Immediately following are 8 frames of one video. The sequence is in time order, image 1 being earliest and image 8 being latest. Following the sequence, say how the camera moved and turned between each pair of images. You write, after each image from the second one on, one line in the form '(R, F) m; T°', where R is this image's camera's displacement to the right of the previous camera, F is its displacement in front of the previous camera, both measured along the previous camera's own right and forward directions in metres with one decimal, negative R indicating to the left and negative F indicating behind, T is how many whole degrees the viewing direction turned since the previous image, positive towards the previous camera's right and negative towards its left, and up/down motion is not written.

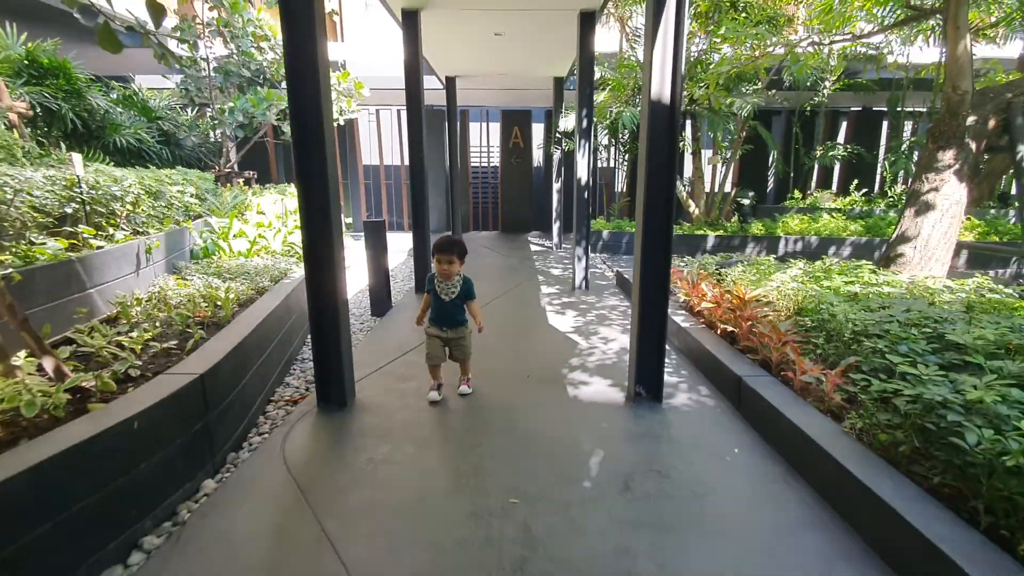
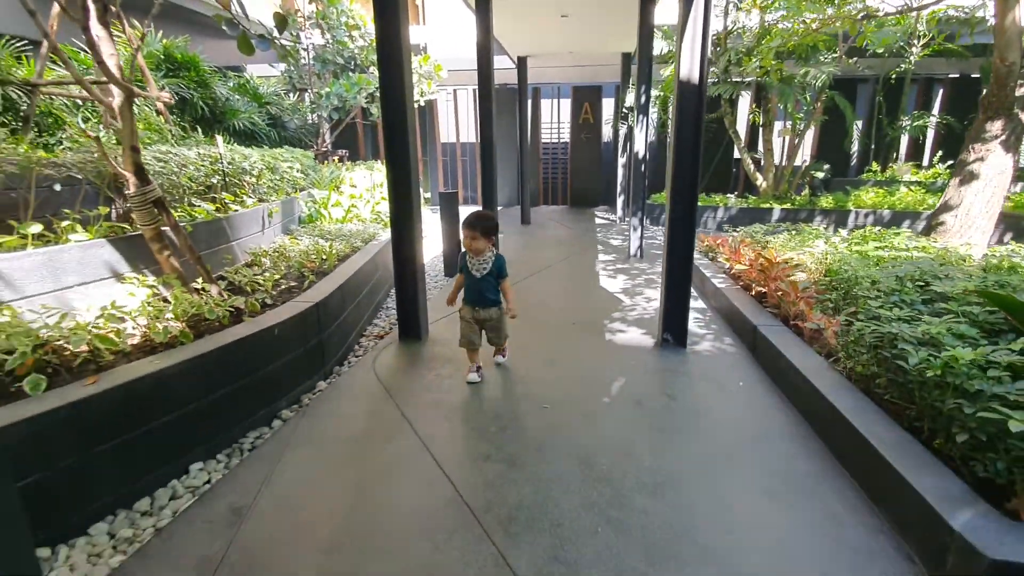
(+0.2, -0.5) m; -8°
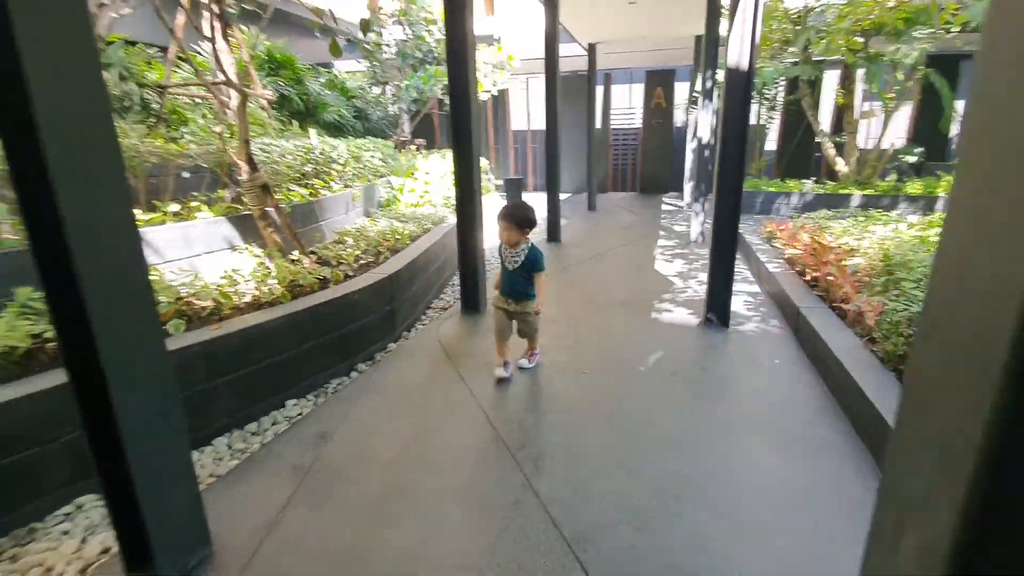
(+0.1, -0.3) m; -8°
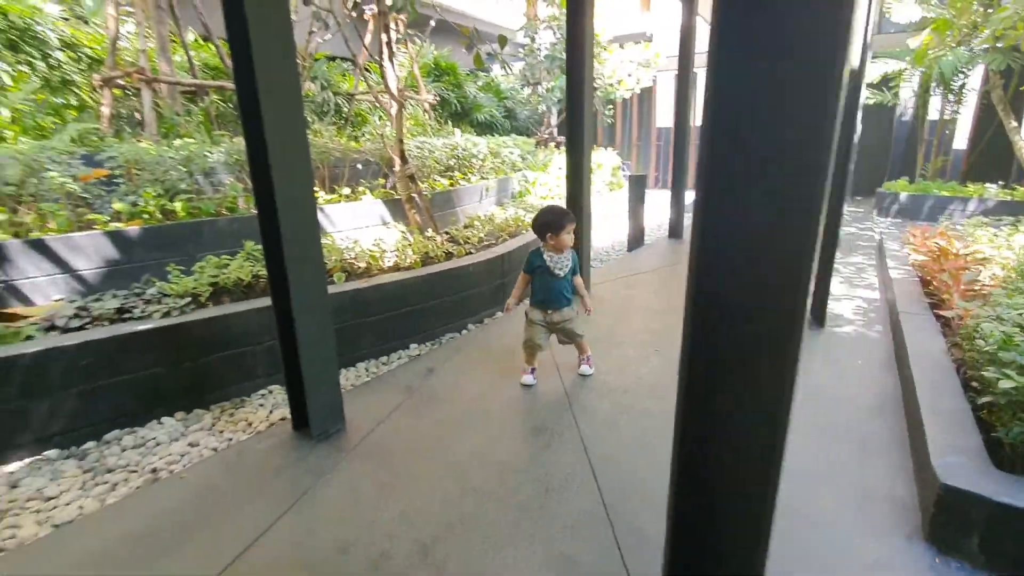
(+0.3, -0.4) m; -16°
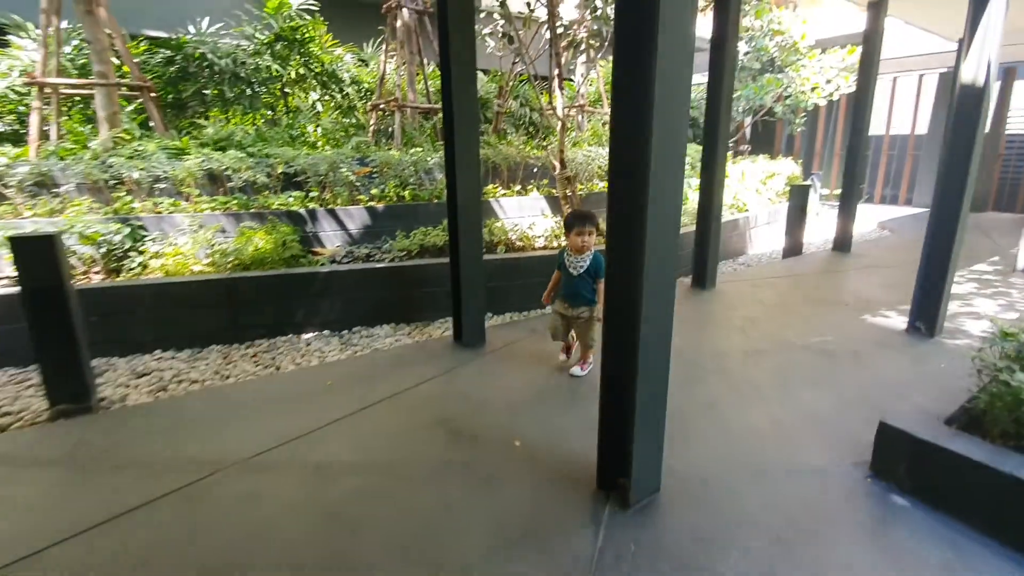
(+0.6, -0.8) m; -21°
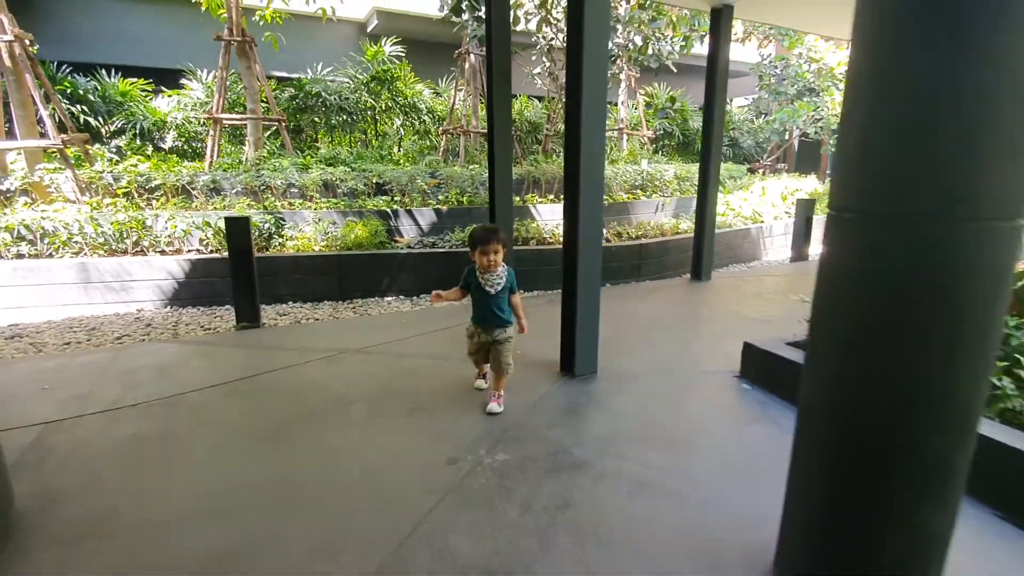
(+0.4, -1.2) m; -7°
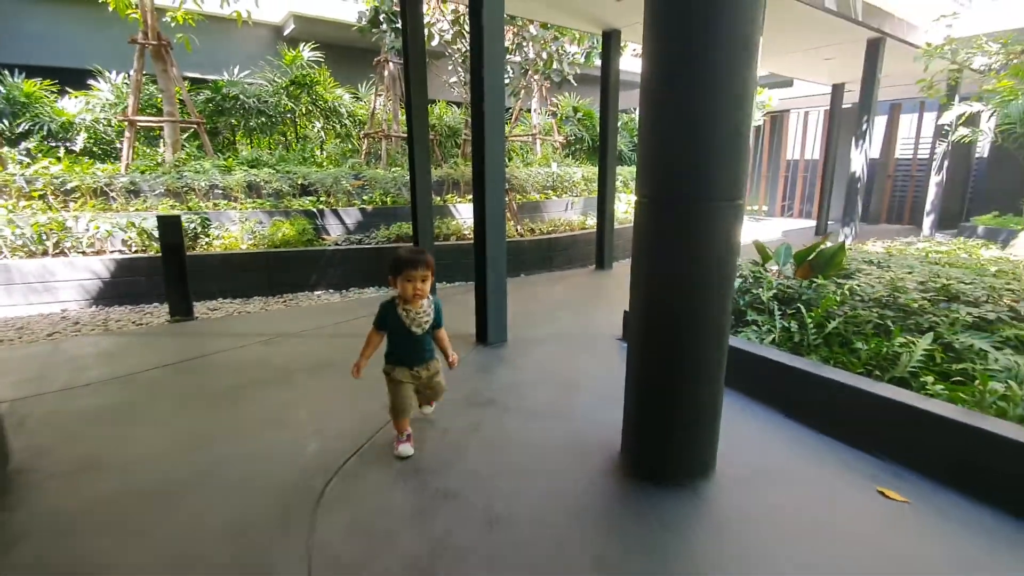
(0.0, -0.5) m; +8°
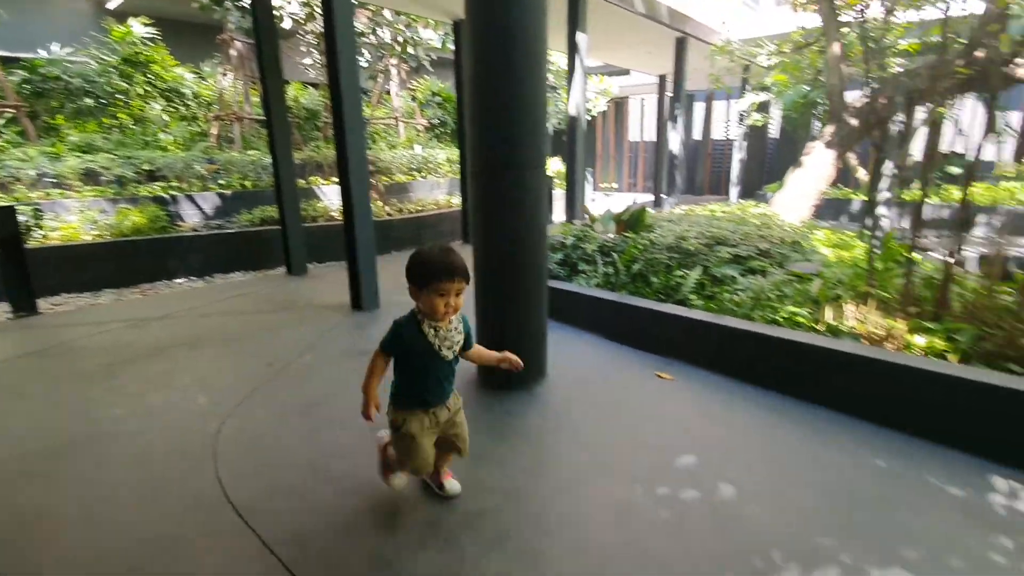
(0.0, -0.5) m; +13°
